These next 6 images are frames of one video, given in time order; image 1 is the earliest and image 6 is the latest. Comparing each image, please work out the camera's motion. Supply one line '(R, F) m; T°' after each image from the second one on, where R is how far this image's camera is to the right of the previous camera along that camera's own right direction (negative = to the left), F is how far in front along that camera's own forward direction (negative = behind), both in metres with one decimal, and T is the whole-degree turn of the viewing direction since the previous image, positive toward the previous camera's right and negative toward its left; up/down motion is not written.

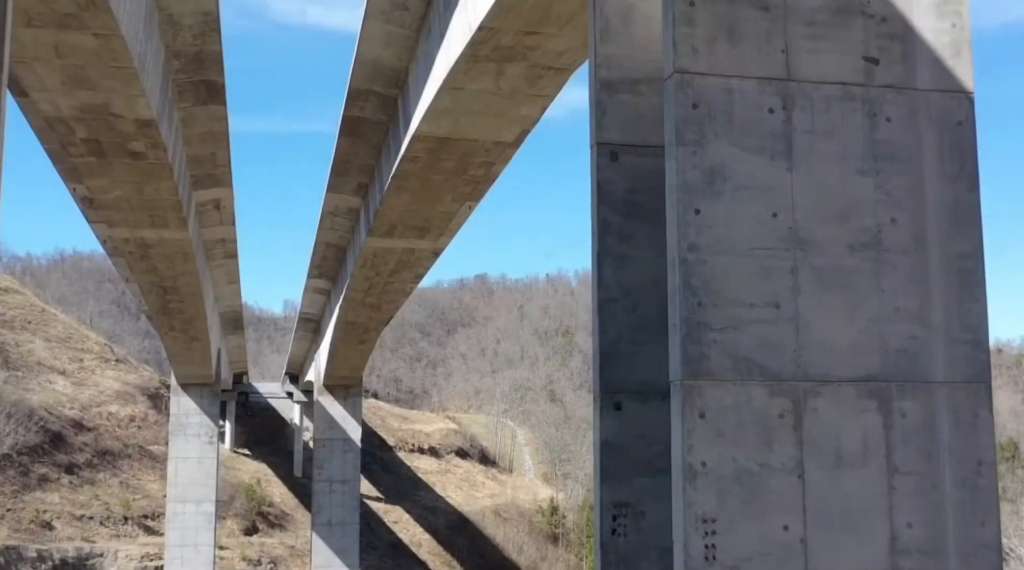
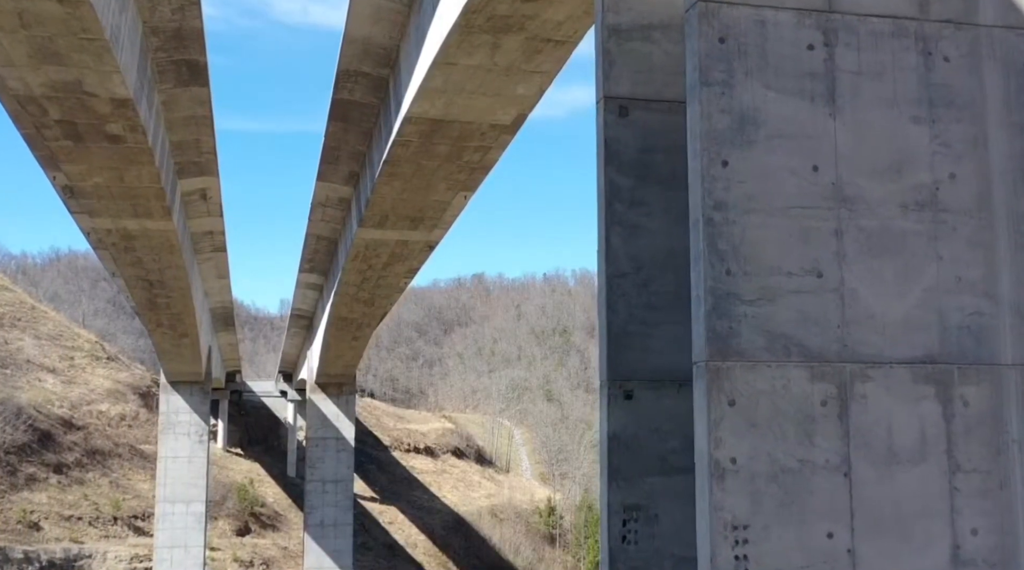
(0.0, +0.6) m; 0°
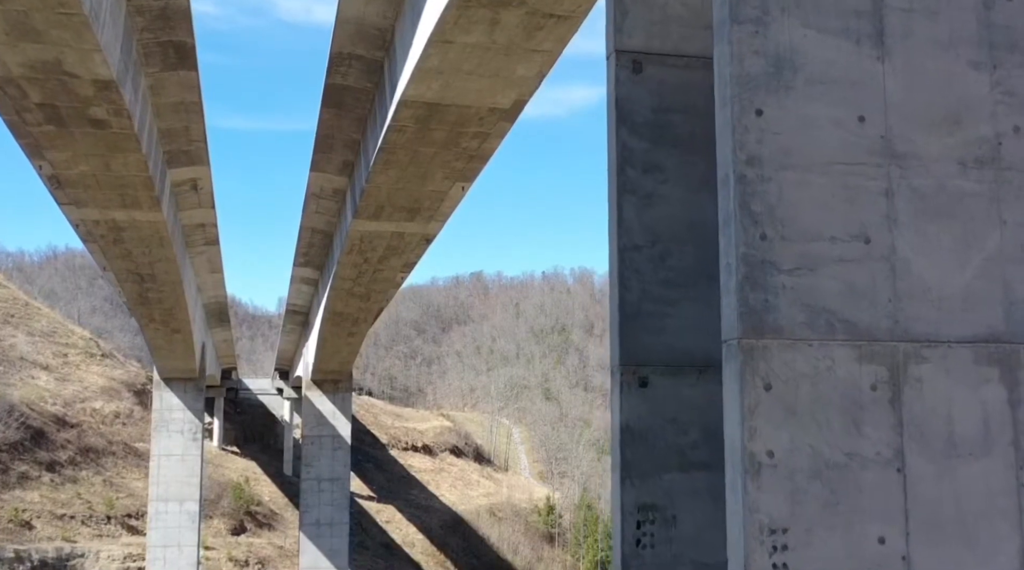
(0.0, +0.4) m; 0°
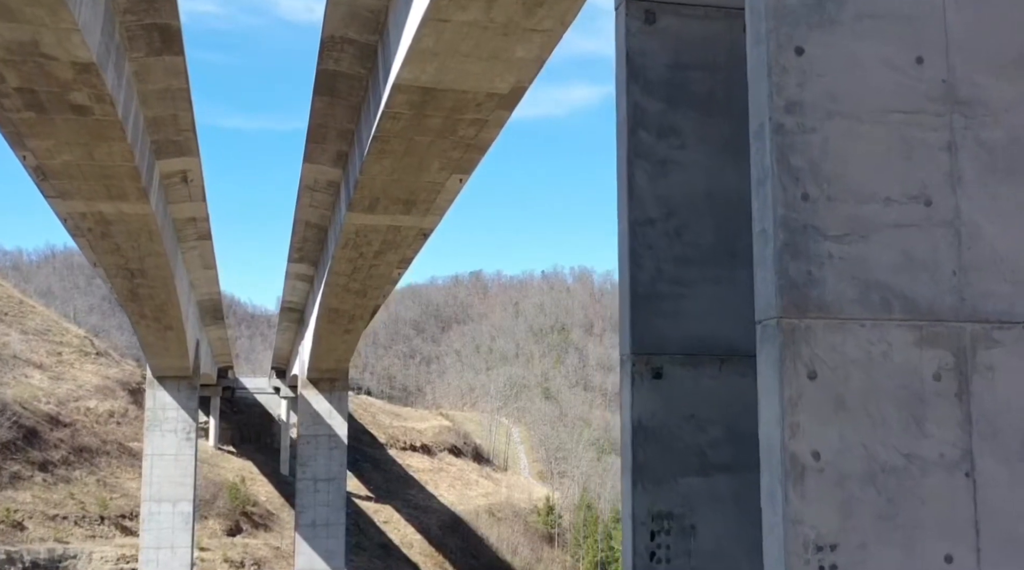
(0.0, +0.5) m; 0°
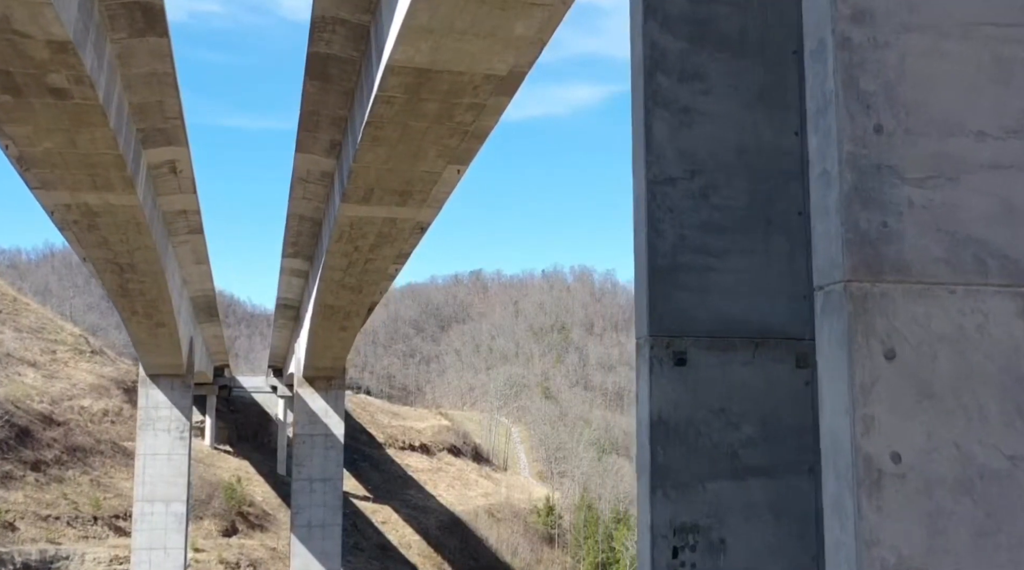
(0.0, +0.5) m; 0°
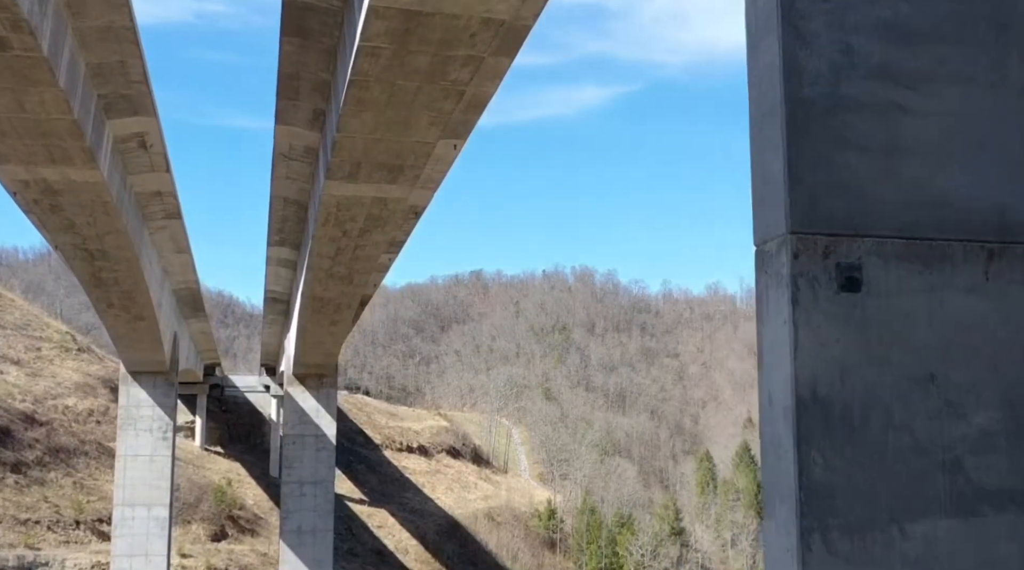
(0.0, +1.4) m; 0°
